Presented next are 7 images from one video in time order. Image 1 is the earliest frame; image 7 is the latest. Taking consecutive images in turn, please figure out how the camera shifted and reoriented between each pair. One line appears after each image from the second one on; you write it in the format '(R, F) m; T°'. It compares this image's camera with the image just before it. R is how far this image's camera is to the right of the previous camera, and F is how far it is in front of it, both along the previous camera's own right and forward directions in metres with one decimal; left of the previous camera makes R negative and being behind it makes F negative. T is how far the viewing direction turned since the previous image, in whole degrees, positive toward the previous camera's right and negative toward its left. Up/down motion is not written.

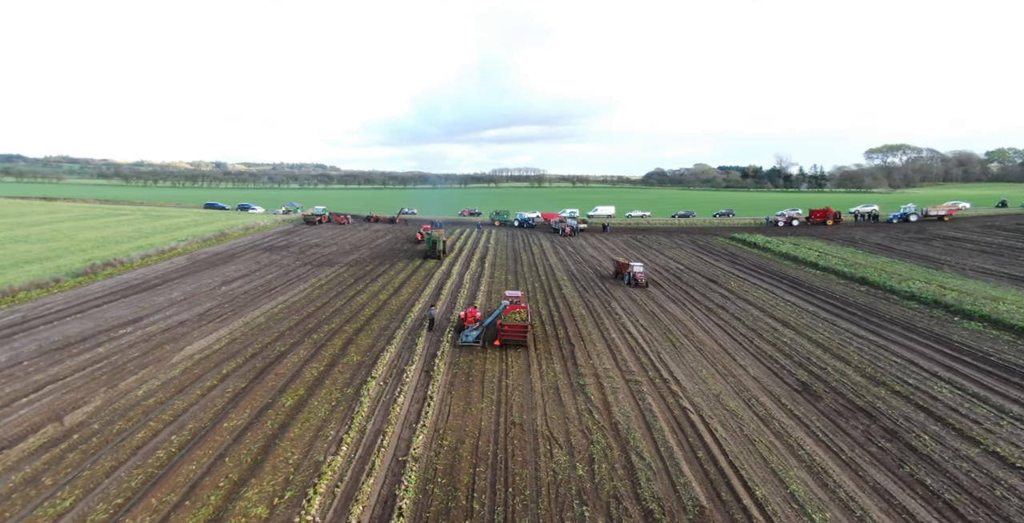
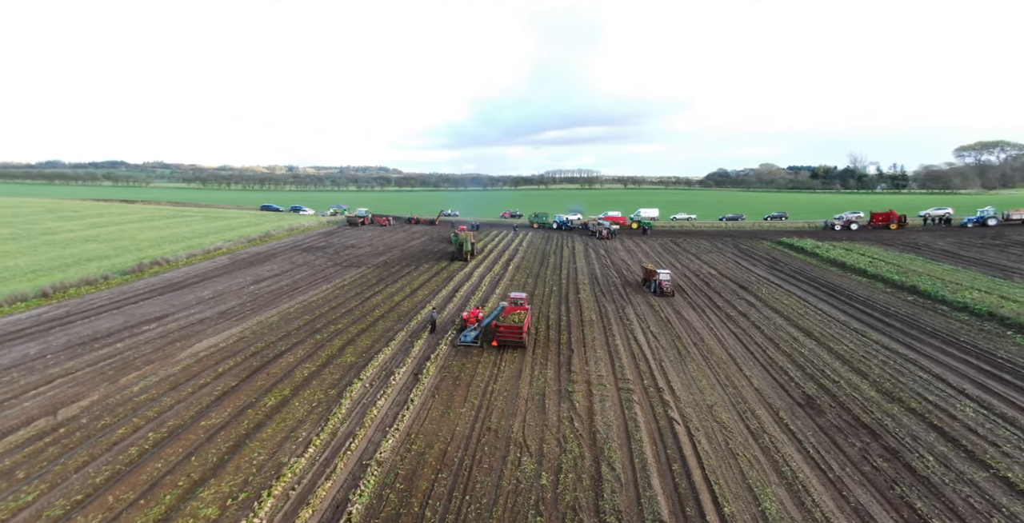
(+0.8, +0.2) m; -3°
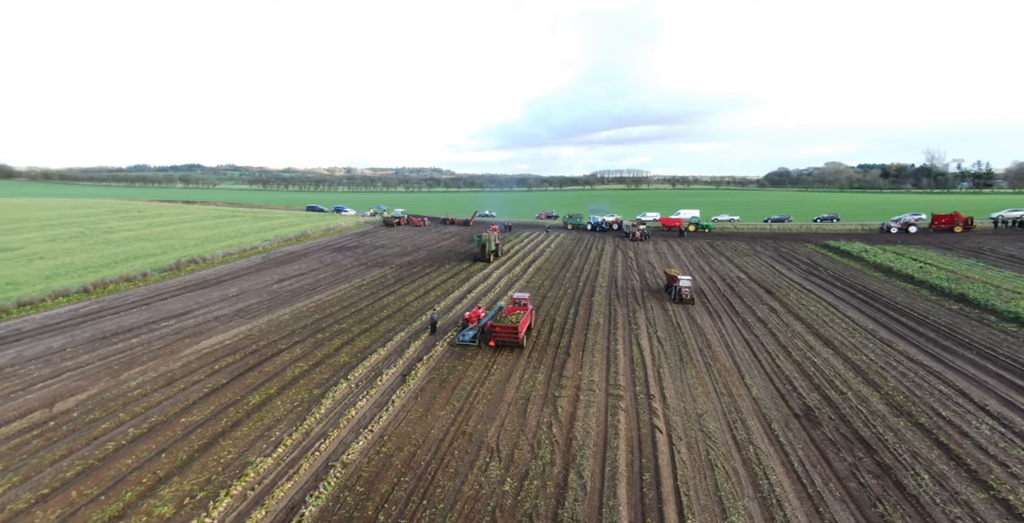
(+0.7, +0.1) m; -2°
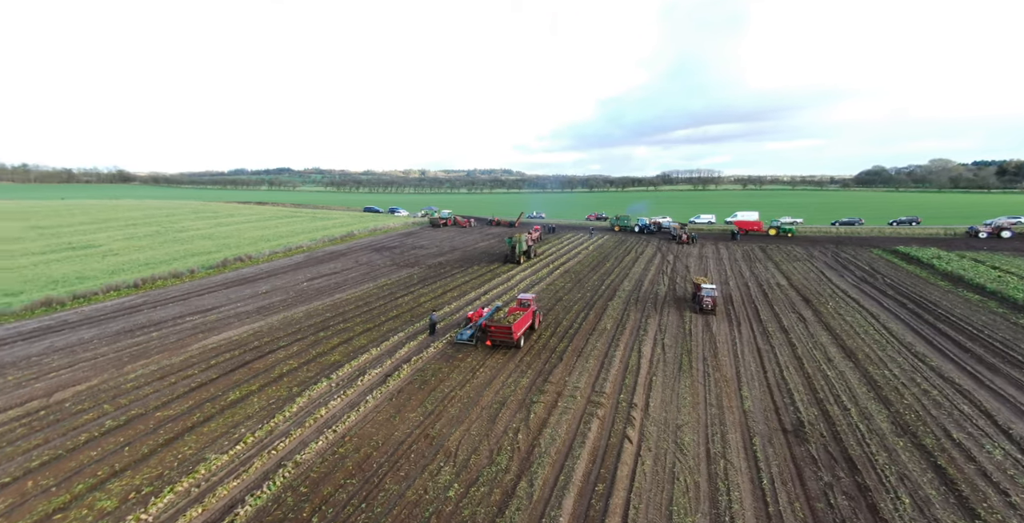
(+1.0, +0.1) m; -3°
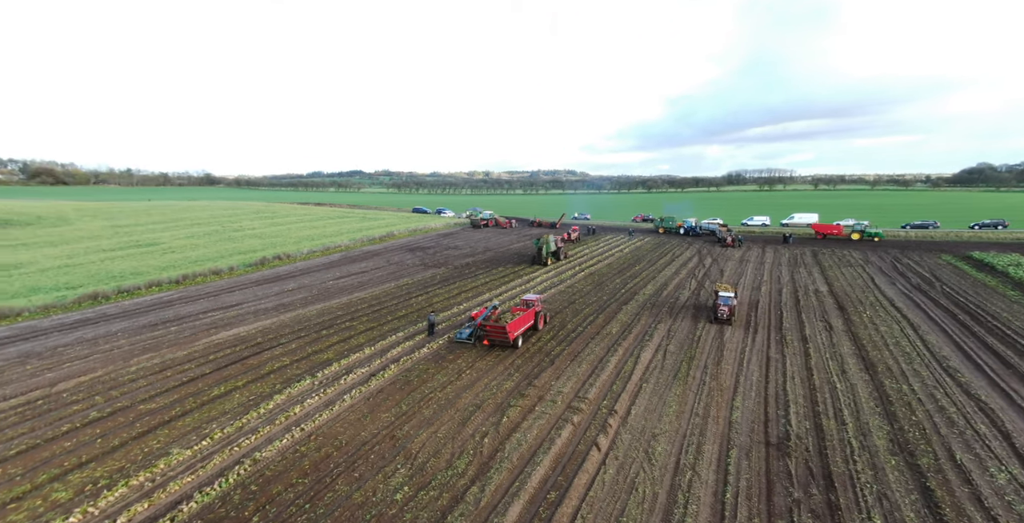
(+0.9, +0.1) m; -3°
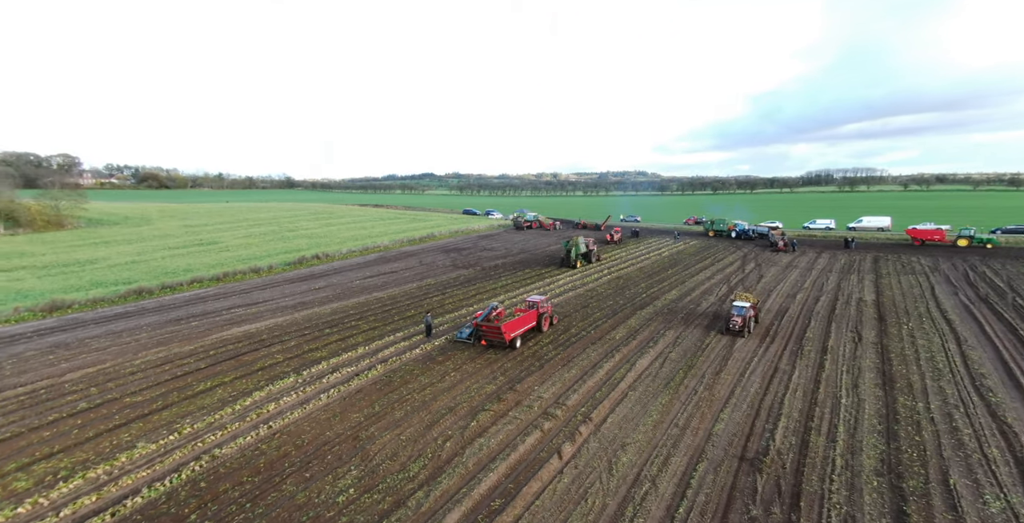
(+1.1, 0.0) m; -3°
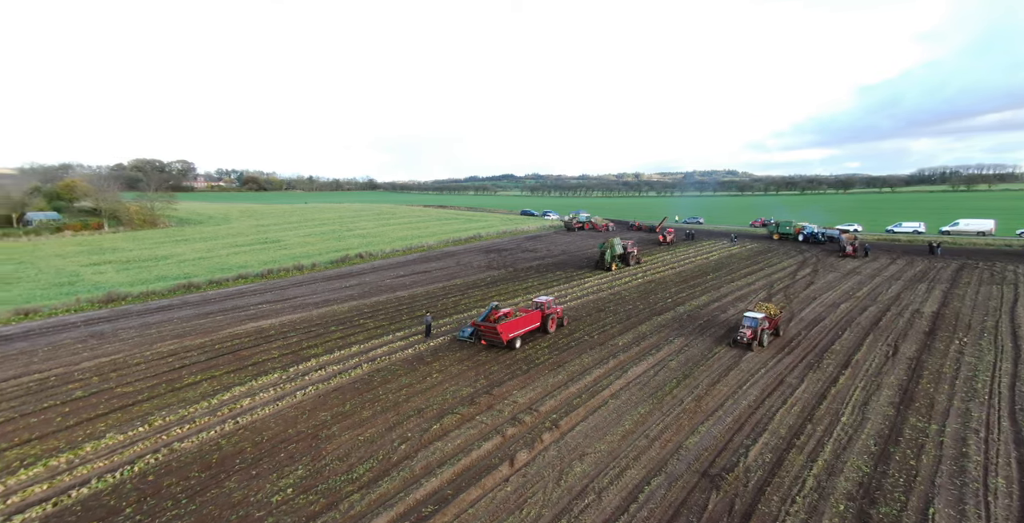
(+1.3, -0.1) m; -4°
